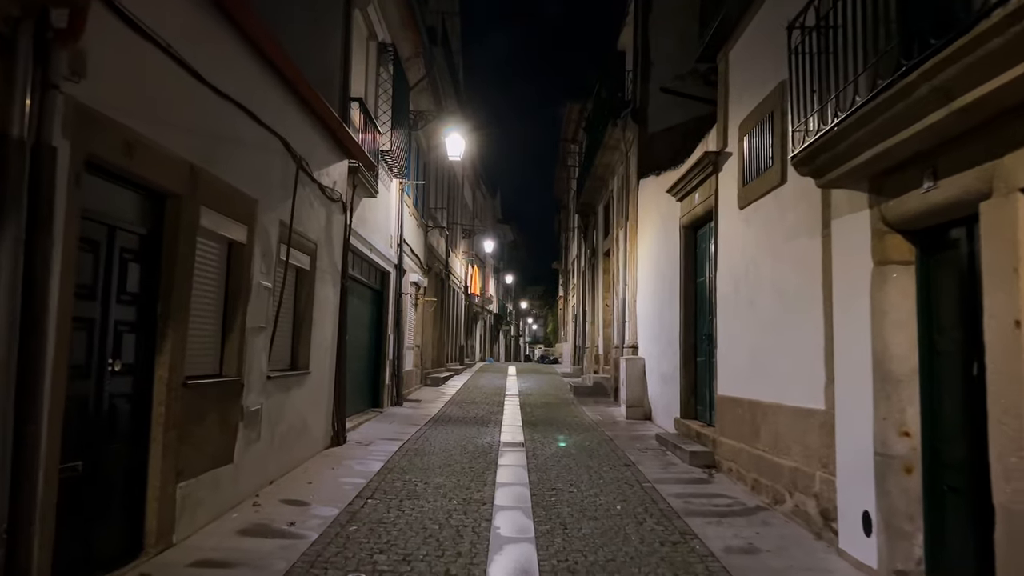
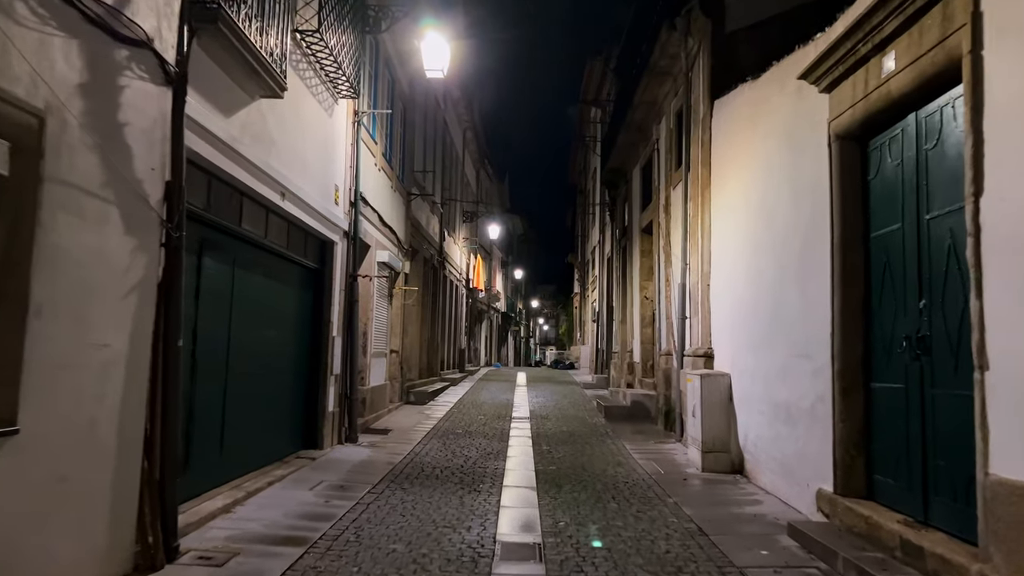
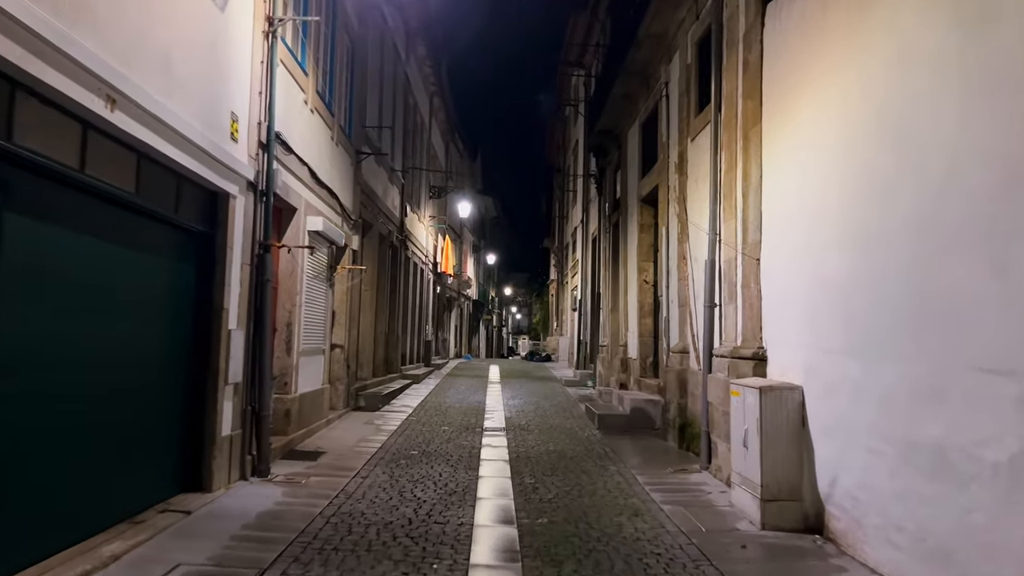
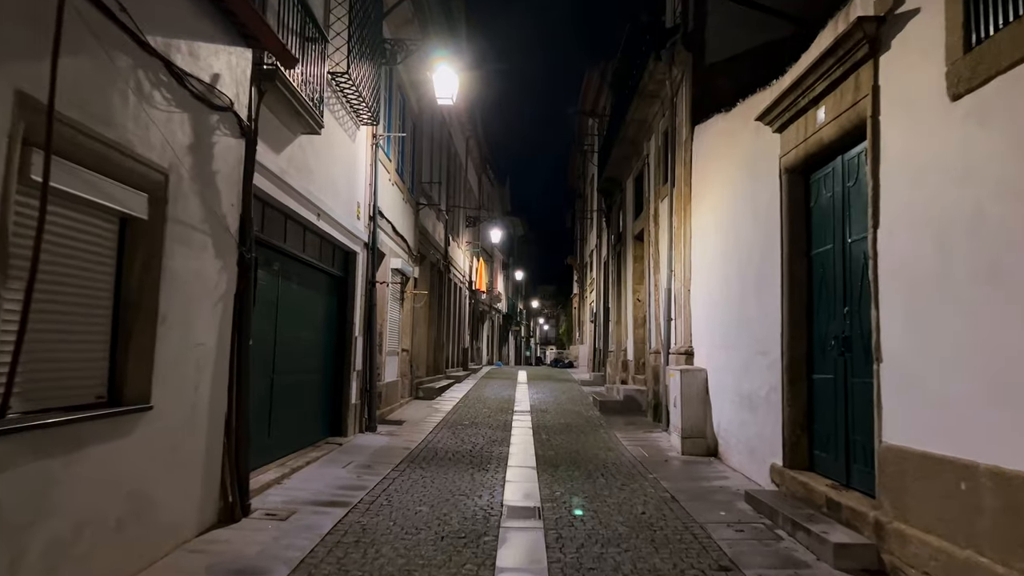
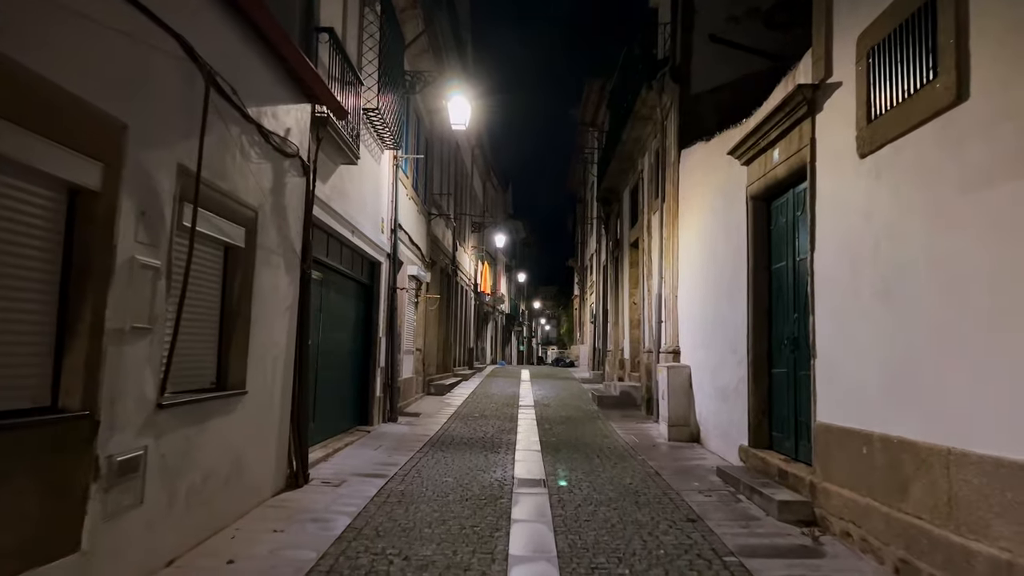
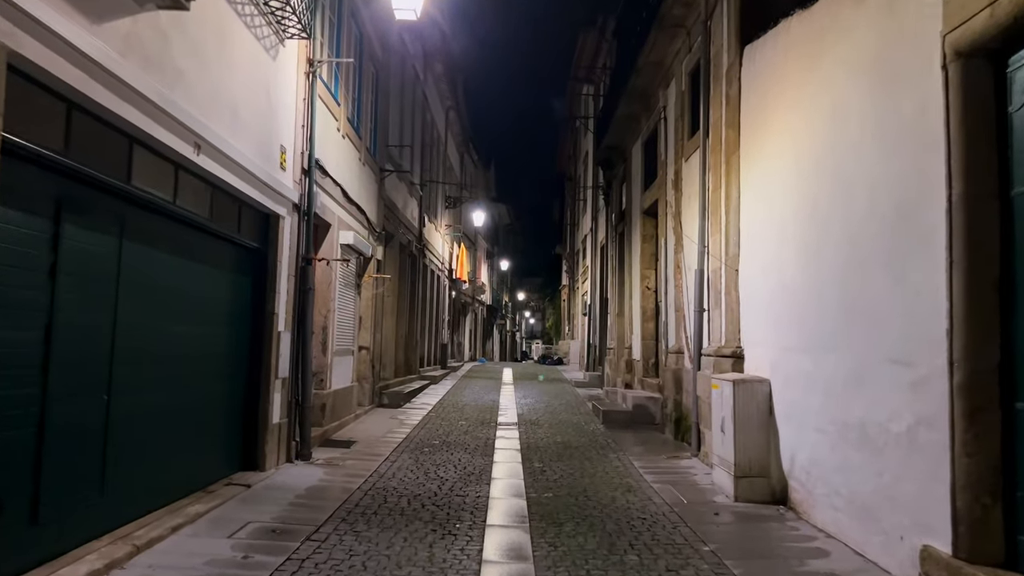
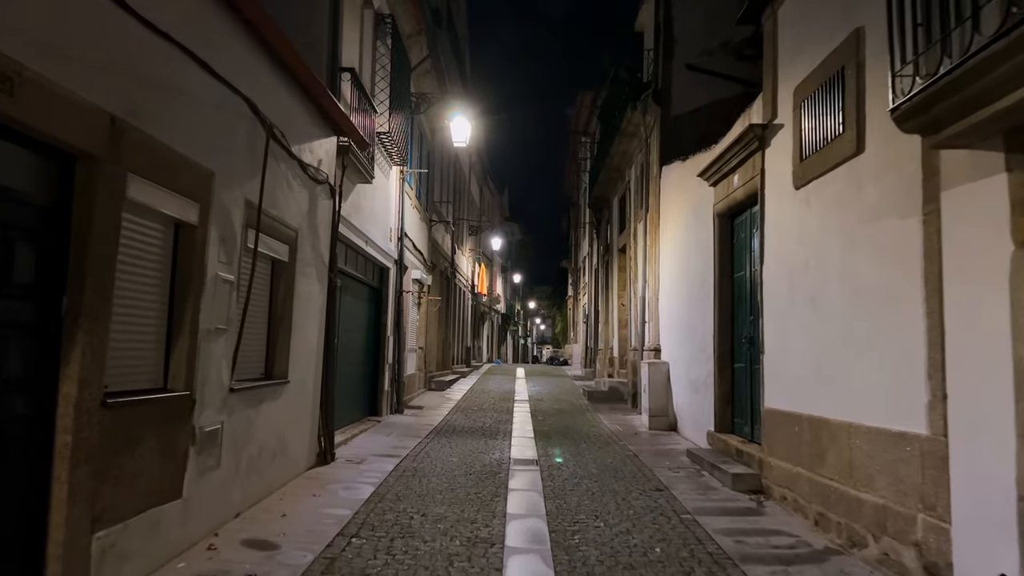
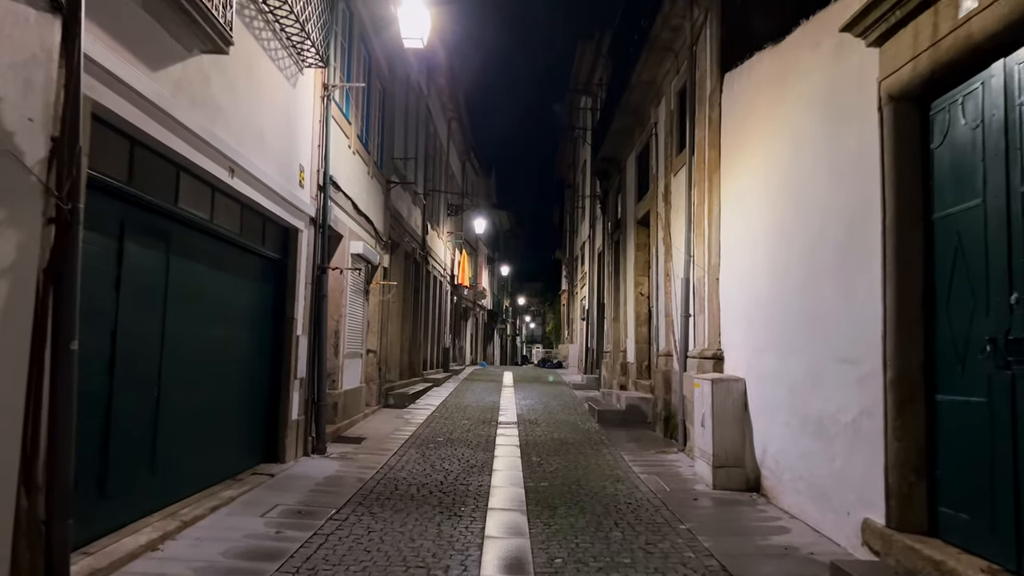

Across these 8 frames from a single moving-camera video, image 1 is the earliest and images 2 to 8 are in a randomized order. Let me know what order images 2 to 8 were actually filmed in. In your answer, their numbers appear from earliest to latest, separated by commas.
7, 5, 4, 2, 8, 6, 3
